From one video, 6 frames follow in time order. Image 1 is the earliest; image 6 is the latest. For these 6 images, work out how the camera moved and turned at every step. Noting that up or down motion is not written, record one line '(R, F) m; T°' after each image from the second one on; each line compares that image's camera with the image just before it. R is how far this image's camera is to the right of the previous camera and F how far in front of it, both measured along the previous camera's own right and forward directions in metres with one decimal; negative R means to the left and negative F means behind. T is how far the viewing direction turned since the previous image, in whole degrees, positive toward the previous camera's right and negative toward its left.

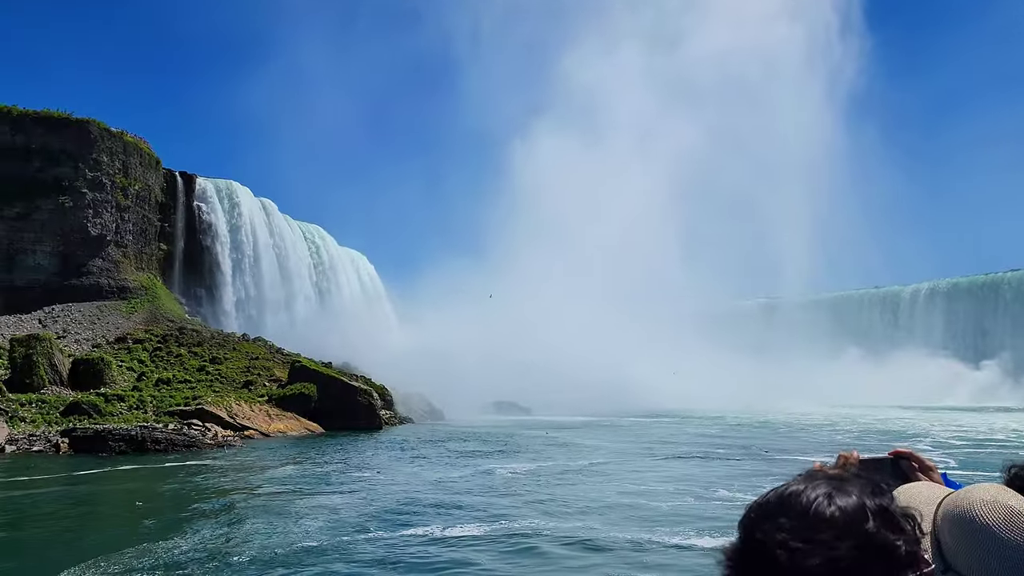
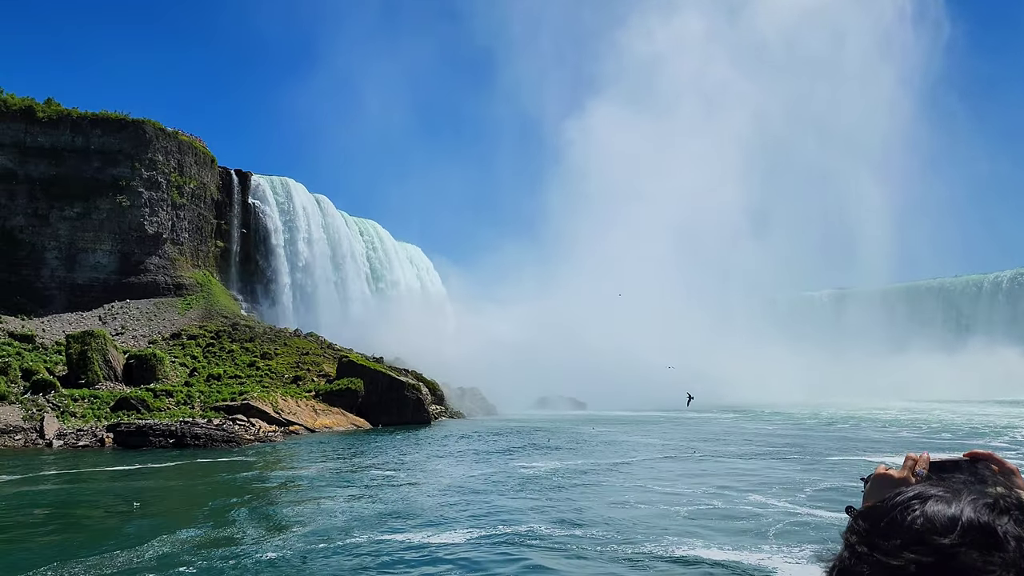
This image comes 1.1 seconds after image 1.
(+0.8, +1.7) m; -5°
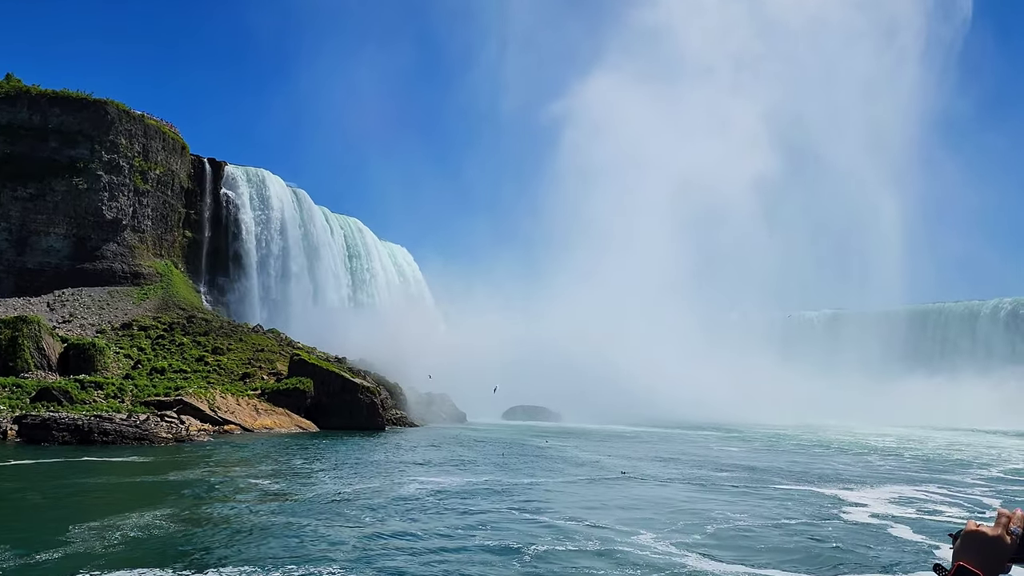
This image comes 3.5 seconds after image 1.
(+2.5, +2.2) m; 0°
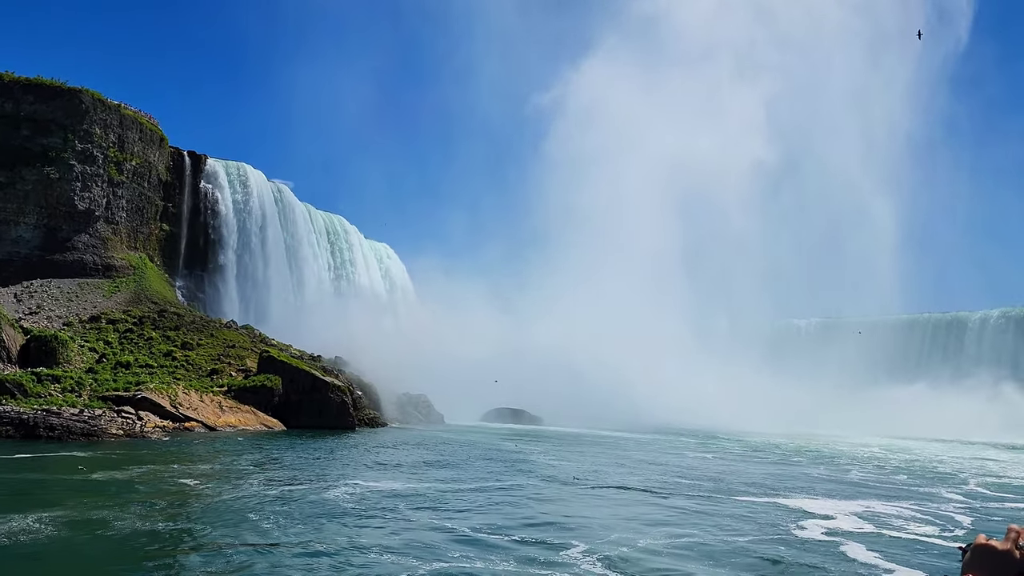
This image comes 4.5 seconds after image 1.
(+1.1, +0.8) m; 0°
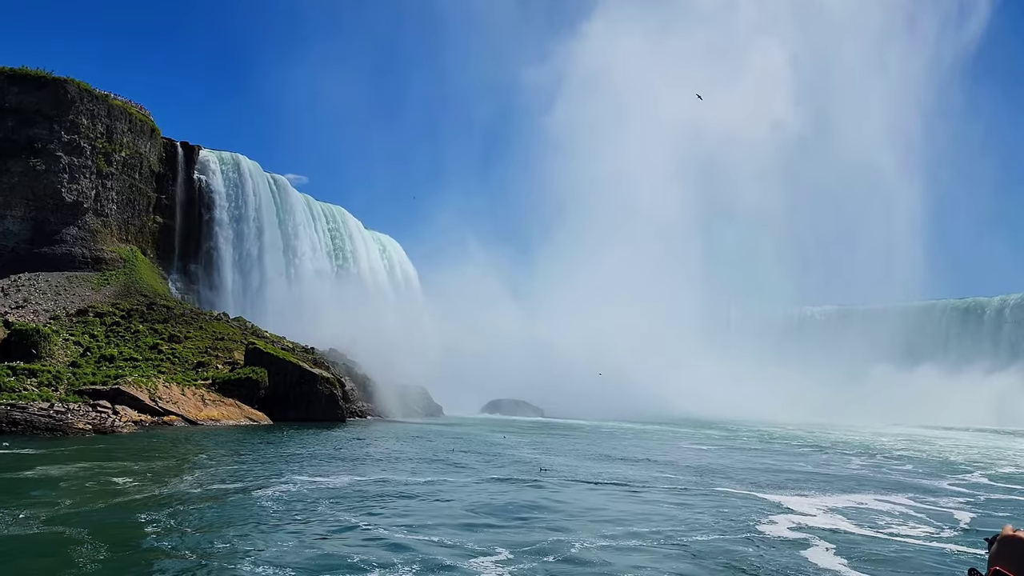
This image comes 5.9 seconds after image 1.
(+1.4, +1.3) m; -1°
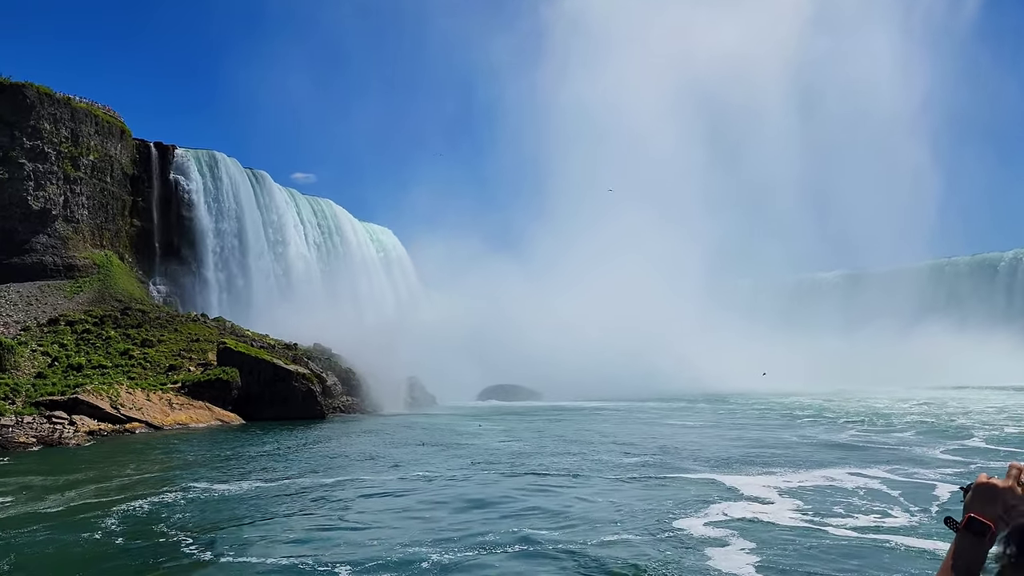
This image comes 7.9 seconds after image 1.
(+2.2, +1.7) m; -1°
